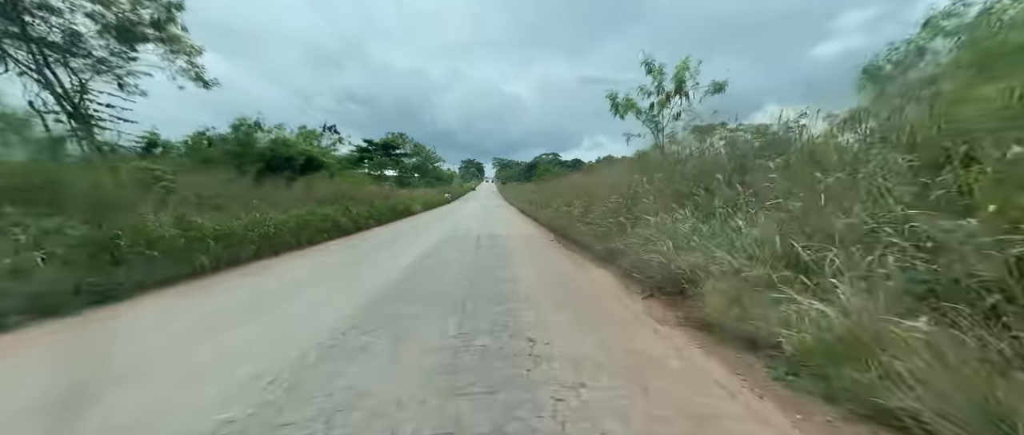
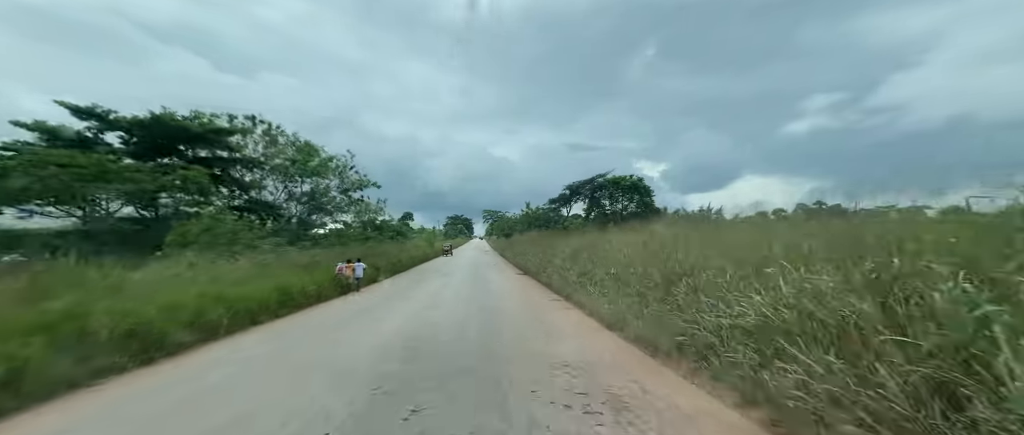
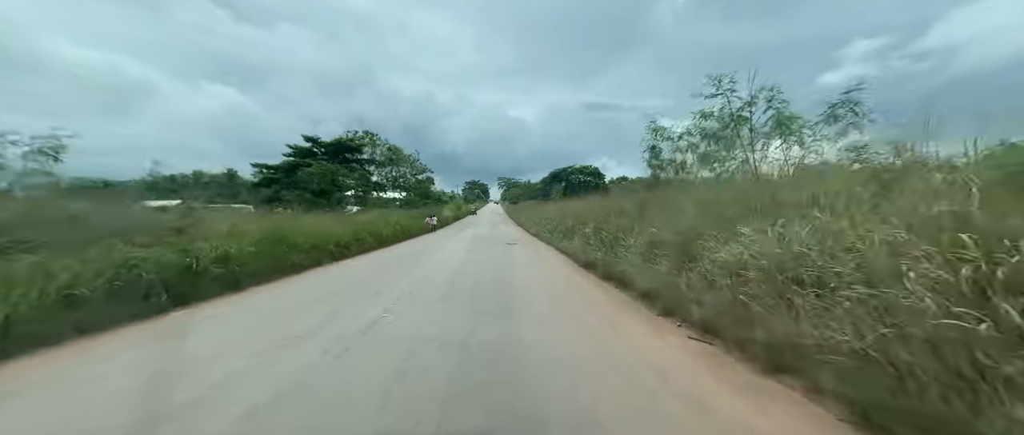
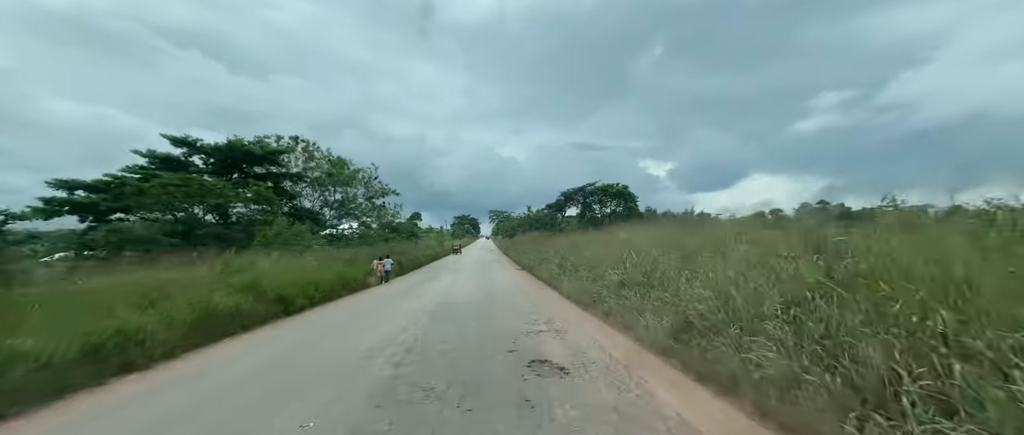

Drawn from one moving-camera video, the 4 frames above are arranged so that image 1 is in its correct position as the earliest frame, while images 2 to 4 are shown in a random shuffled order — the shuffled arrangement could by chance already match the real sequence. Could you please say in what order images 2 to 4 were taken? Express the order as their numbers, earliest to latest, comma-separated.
3, 4, 2
